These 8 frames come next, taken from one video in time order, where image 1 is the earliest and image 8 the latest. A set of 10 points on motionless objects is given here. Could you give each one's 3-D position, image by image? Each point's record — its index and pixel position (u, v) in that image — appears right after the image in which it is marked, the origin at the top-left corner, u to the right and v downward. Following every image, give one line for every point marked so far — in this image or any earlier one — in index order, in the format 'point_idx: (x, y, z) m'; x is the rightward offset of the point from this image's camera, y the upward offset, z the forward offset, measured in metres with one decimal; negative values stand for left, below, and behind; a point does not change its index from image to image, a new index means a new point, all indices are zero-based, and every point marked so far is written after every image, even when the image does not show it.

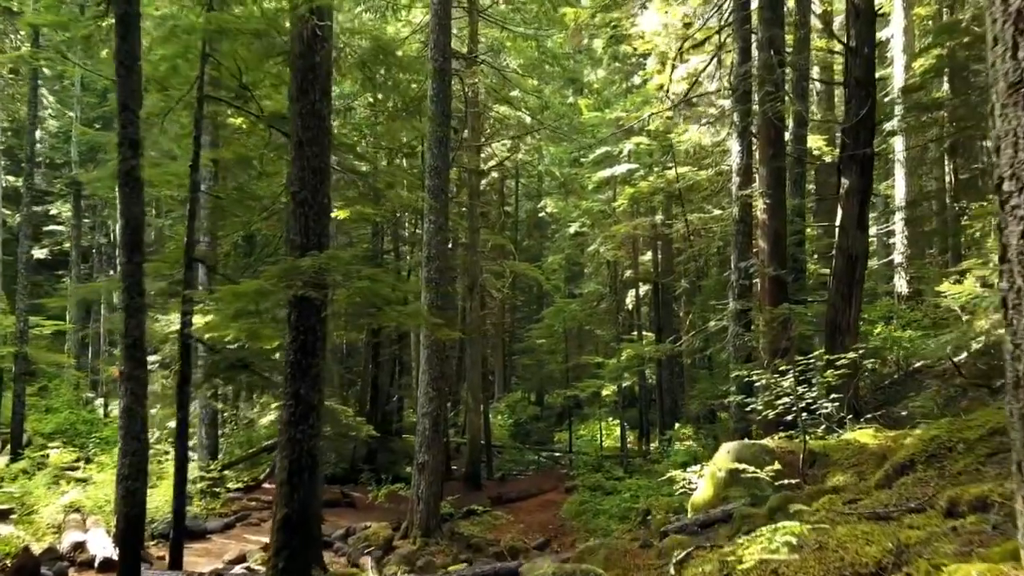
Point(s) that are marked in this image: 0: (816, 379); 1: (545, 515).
0: (+3.0, -0.9, +8.0) m
1: (+0.7, -4.6, +16.4) m
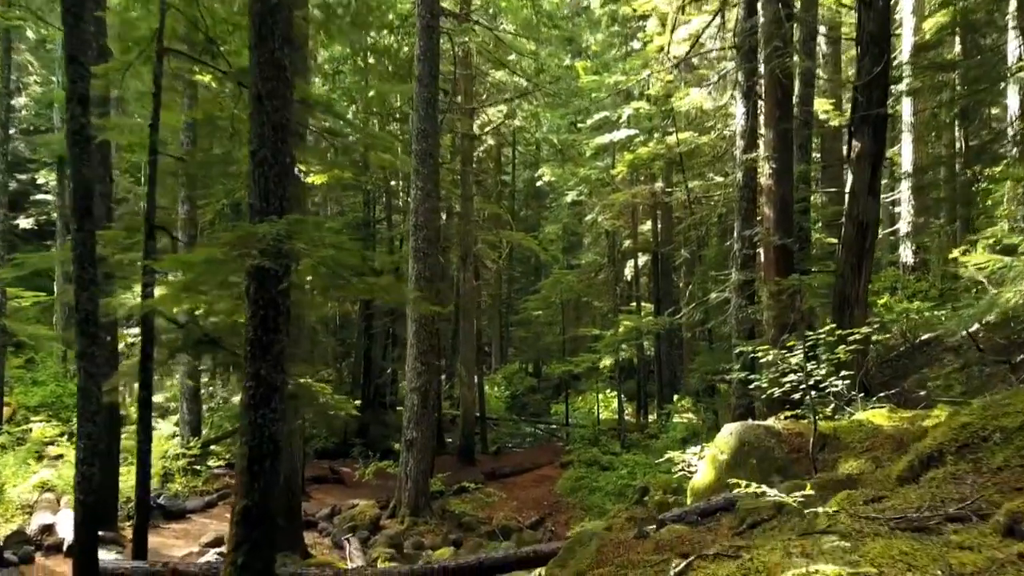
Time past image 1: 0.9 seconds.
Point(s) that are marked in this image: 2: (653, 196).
0: (+2.8, -0.6, +7.4) m
1: (+0.5, -4.0, +16.0) m
2: (+3.2, +2.1, +18.5) m
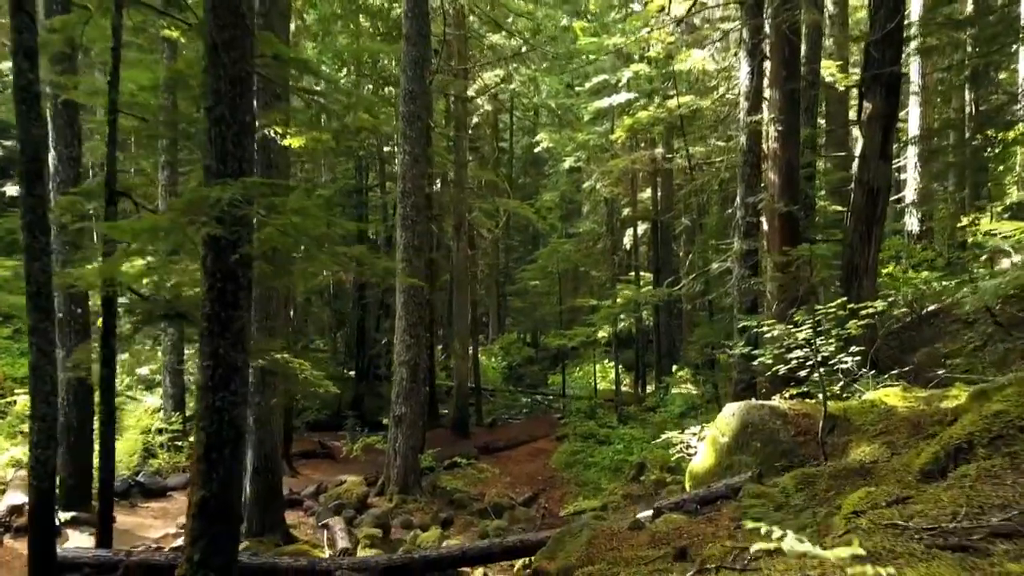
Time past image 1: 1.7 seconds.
0: (+2.7, -0.4, +6.9) m
1: (+0.4, -3.4, +15.6) m
2: (+3.1, +2.7, +17.9) m
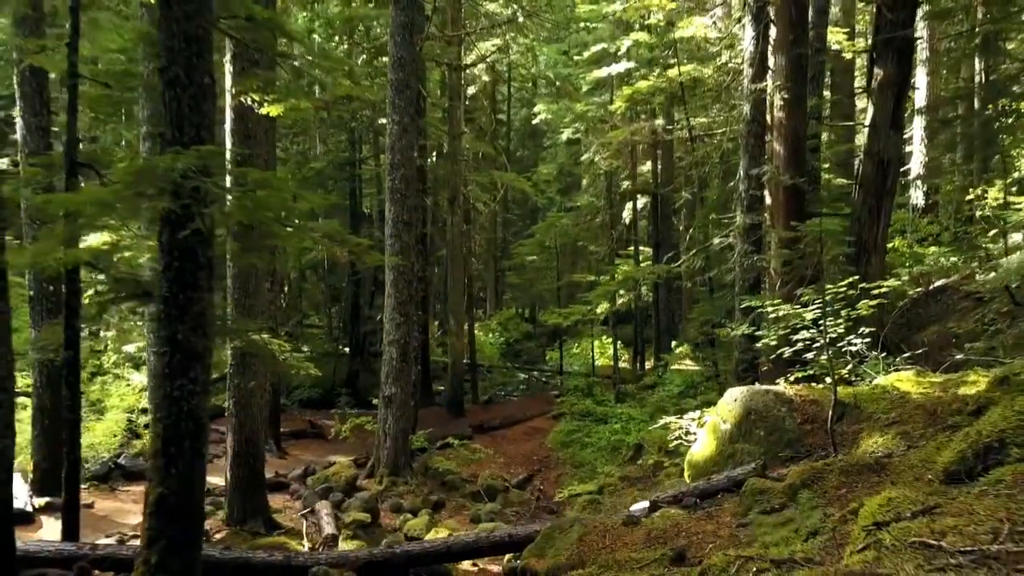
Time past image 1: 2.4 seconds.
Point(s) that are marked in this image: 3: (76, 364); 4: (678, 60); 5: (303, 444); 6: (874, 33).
0: (+2.6, -0.2, +6.5) m
1: (+0.3, -2.9, +15.3) m
2: (+3.0, +3.2, +17.4) m
3: (-3.6, -0.6, +6.8) m
4: (+3.4, +4.7, +16.8) m
5: (-3.5, -2.6, +13.8) m
6: (+4.1, +2.9, +9.4) m
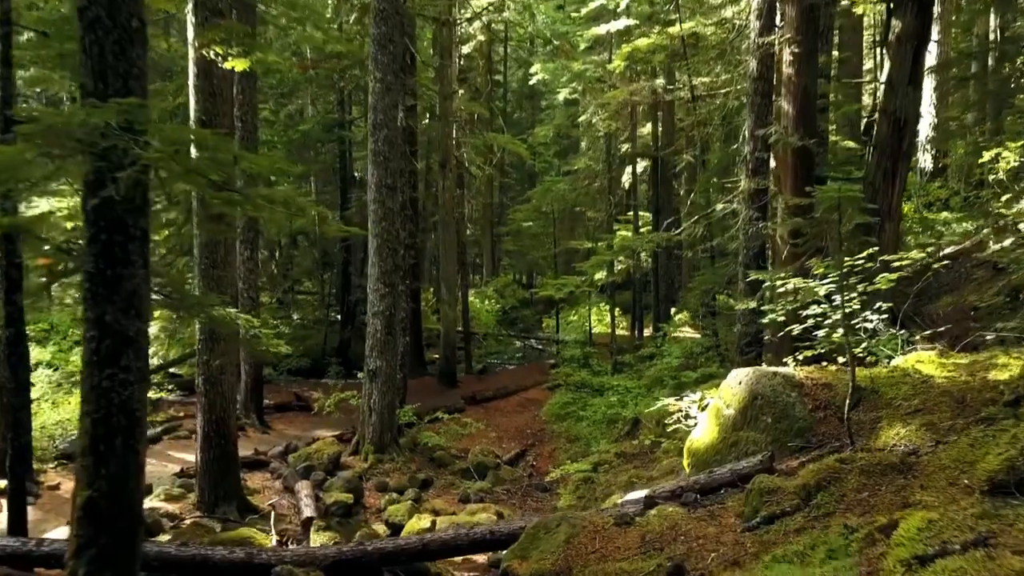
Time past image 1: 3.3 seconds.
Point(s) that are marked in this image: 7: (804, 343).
0: (+2.5, 0.0, +5.9) m
1: (+0.2, -2.4, +14.8) m
2: (+2.9, +3.9, +16.6) m
3: (-3.7, -0.4, +6.2) m
4: (+3.3, +5.3, +16.0) m
5: (-3.7, -2.1, +13.3) m
6: (+4.0, +3.2, +8.6) m
7: (+2.3, -0.4, +6.3) m
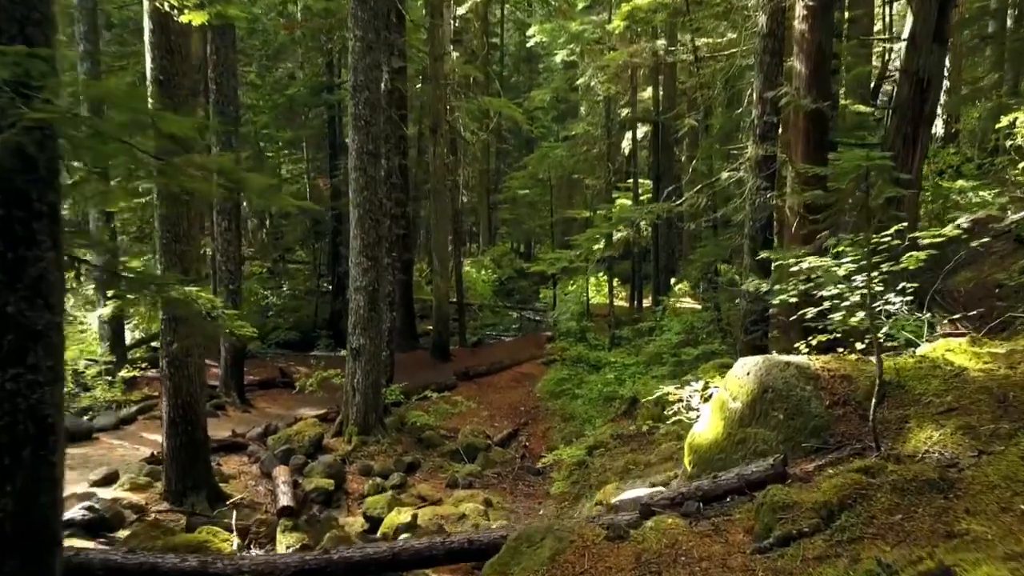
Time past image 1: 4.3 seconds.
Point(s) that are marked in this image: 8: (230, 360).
0: (+2.4, +0.2, +5.3) m
1: (+0.1, -1.9, +14.3) m
2: (+2.8, +4.5, +15.8) m
3: (-3.8, -0.3, +5.6) m
4: (+3.2, +5.9, +15.2) m
5: (-3.8, -1.7, +12.8) m
6: (+3.9, +3.5, +7.9) m
7: (+2.1, -0.3, +5.7) m
8: (-4.2, -1.1, +12.2) m
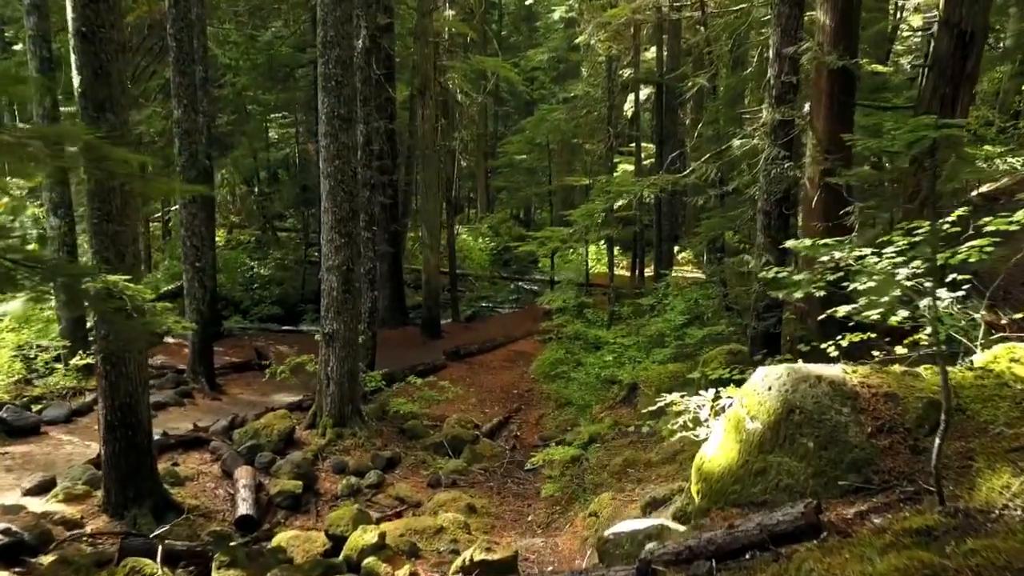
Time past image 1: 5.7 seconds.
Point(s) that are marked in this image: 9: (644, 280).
0: (+2.3, +0.2, +4.3) m
1: (0.0, -1.4, +13.4) m
2: (+2.6, +5.0, +14.7) m
3: (-4.0, -0.2, +4.7) m
4: (+3.0, +6.3, +13.9) m
5: (-3.9, -1.3, +11.9) m
6: (+3.8, +3.6, +6.8) m
7: (+2.0, -0.2, +4.8) m
8: (-4.3, -0.8, +11.3) m
9: (+3.1, +0.1, +19.3) m
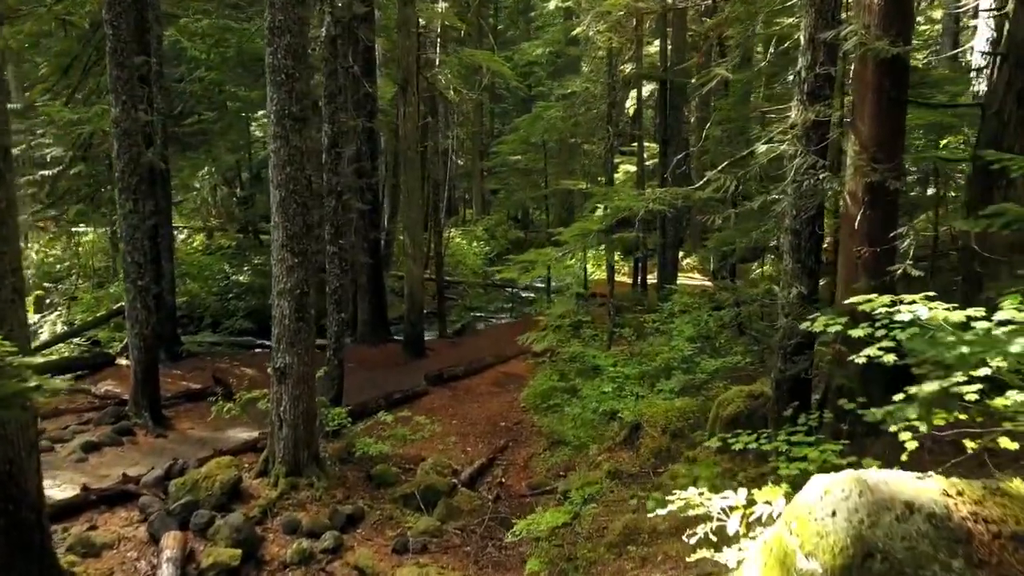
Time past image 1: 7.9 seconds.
0: (+2.1, -0.1, +3.0) m
1: (-0.2, -1.7, +12.1) m
2: (+2.5, +4.7, +13.3) m
3: (-4.2, -0.5, +3.3) m
4: (+2.9, +6.1, +12.6) m
5: (-4.1, -1.6, +10.6) m
6: (+3.6, +3.3, +5.4) m
7: (+1.8, -0.5, +3.4) m
8: (-4.5, -1.0, +10.0) m
9: (+2.9, -0.1, +18.0) m
